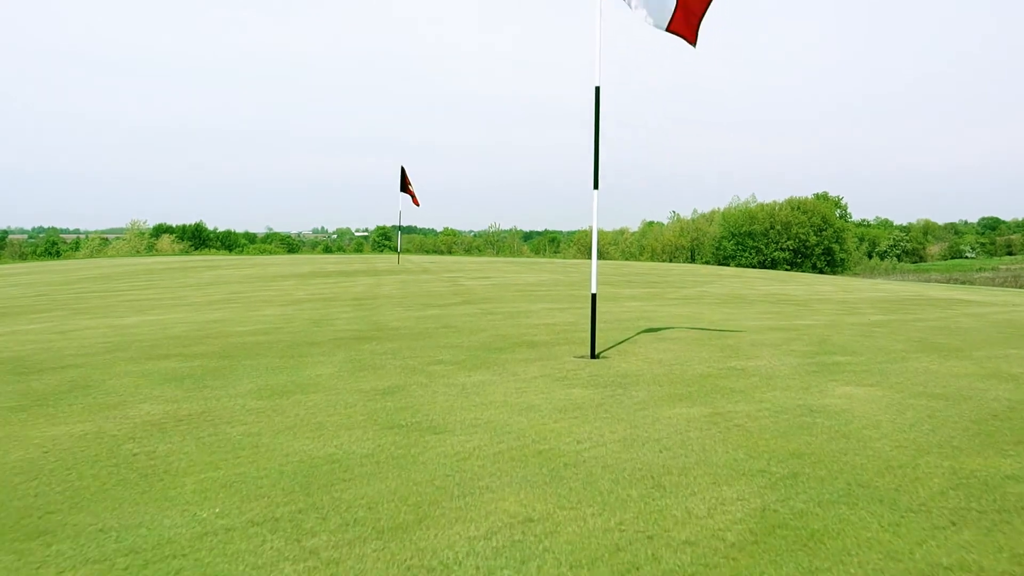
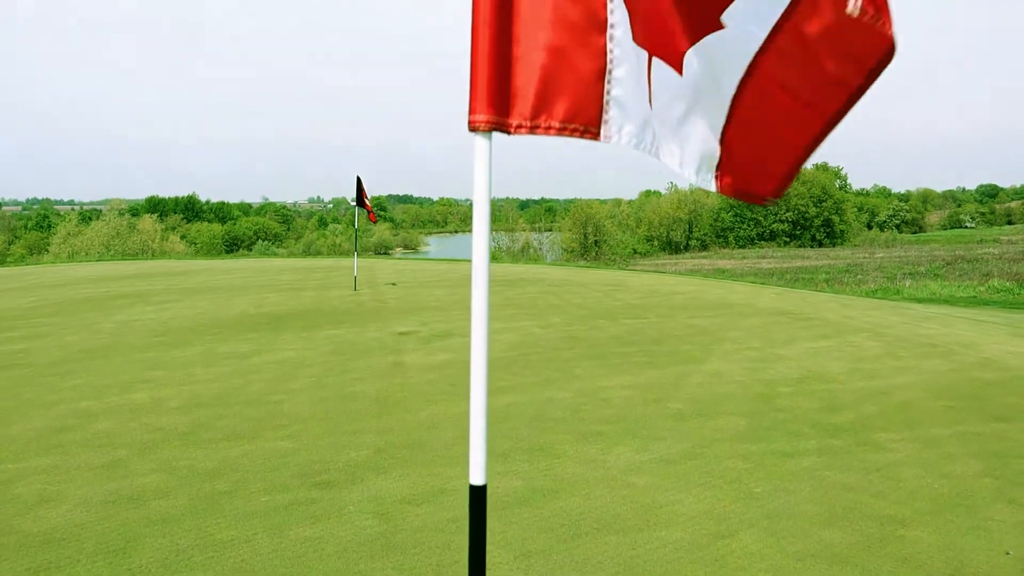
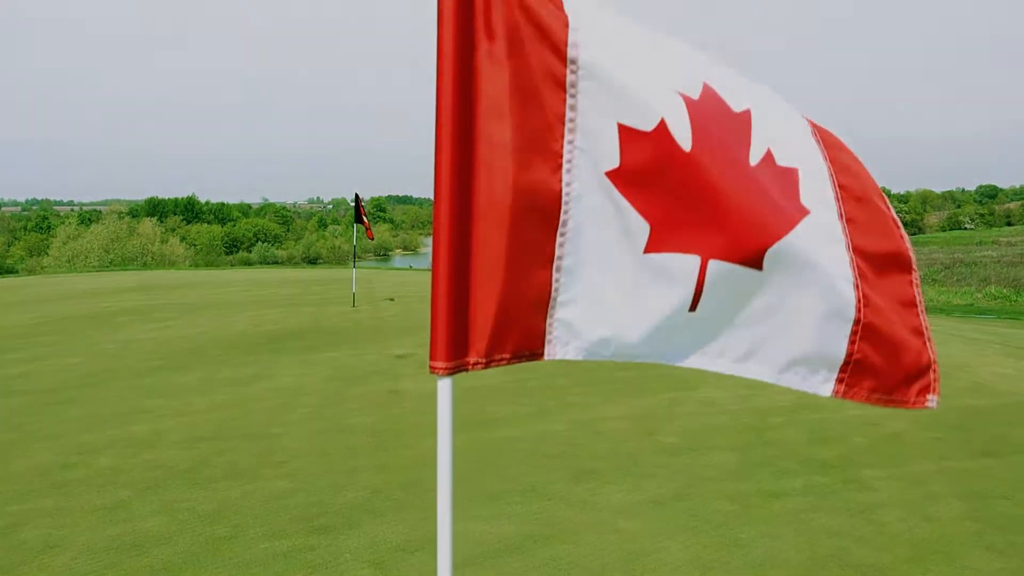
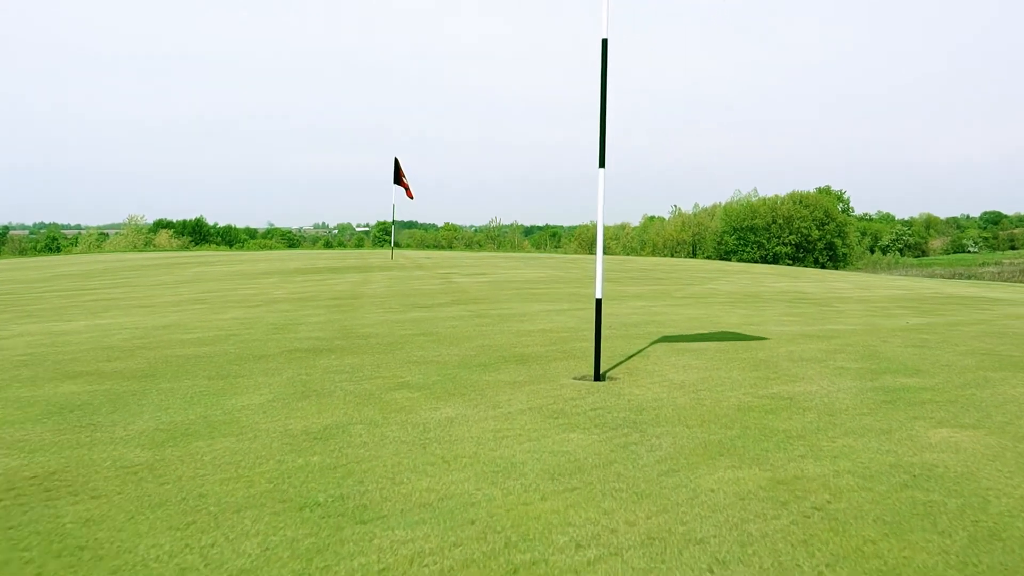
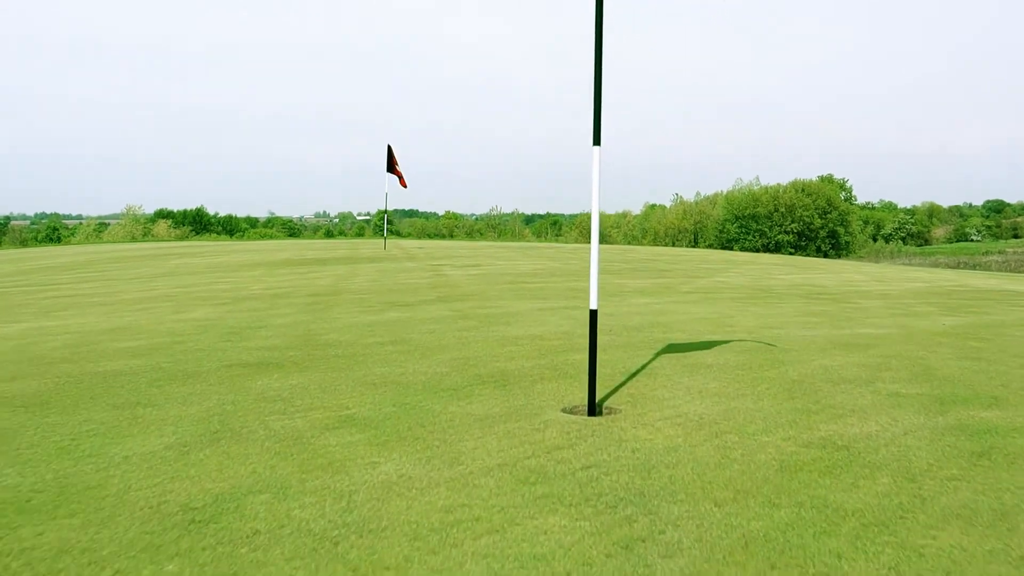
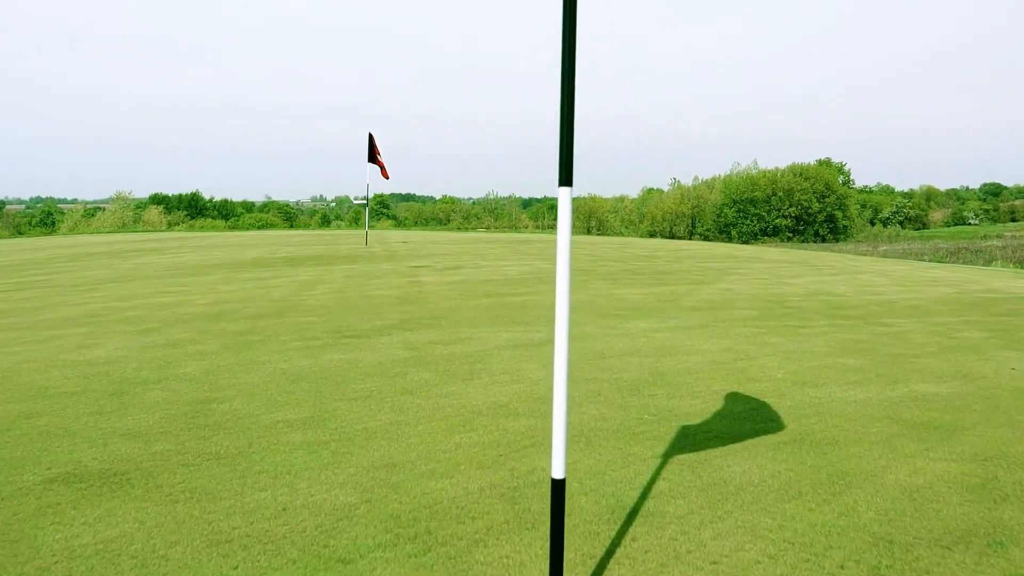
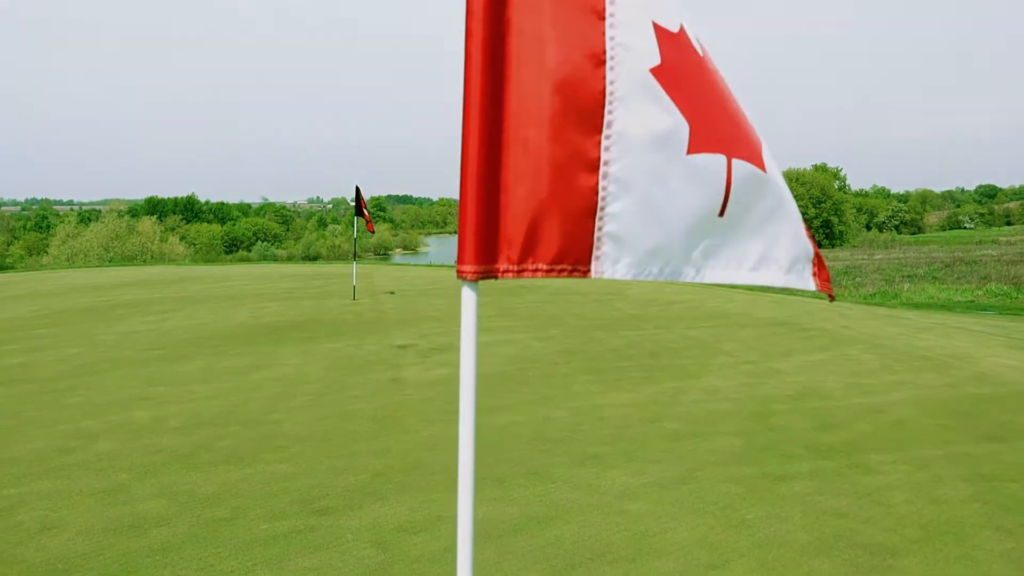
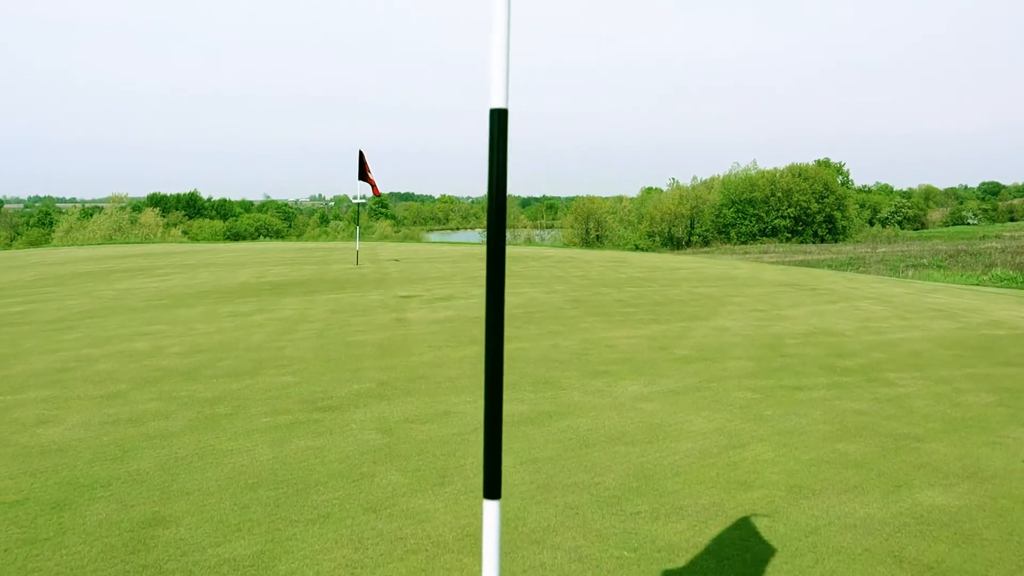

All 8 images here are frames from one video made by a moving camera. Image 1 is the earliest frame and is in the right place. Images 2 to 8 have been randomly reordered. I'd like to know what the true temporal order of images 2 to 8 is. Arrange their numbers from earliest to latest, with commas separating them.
4, 5, 6, 8, 2, 7, 3
